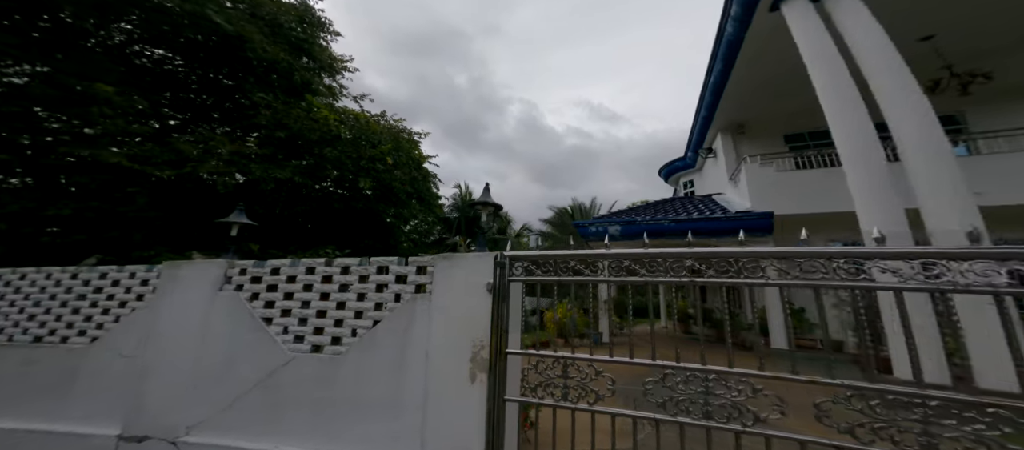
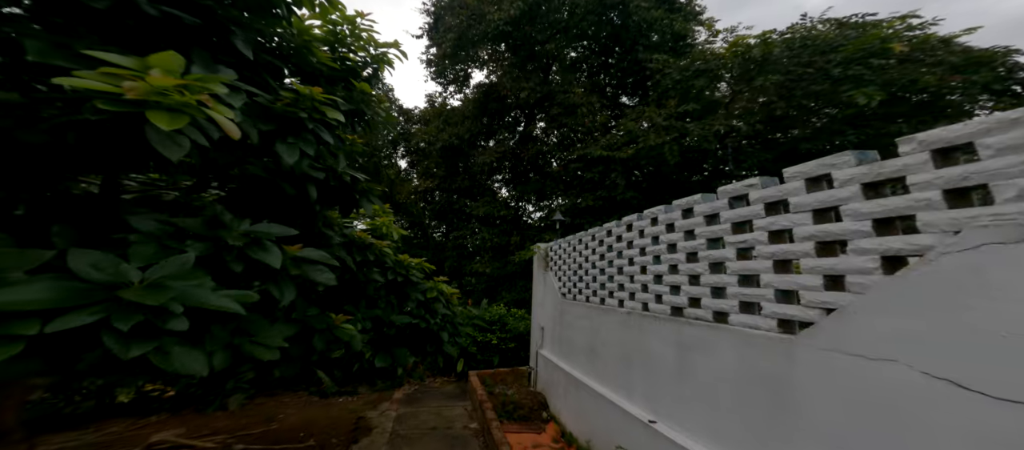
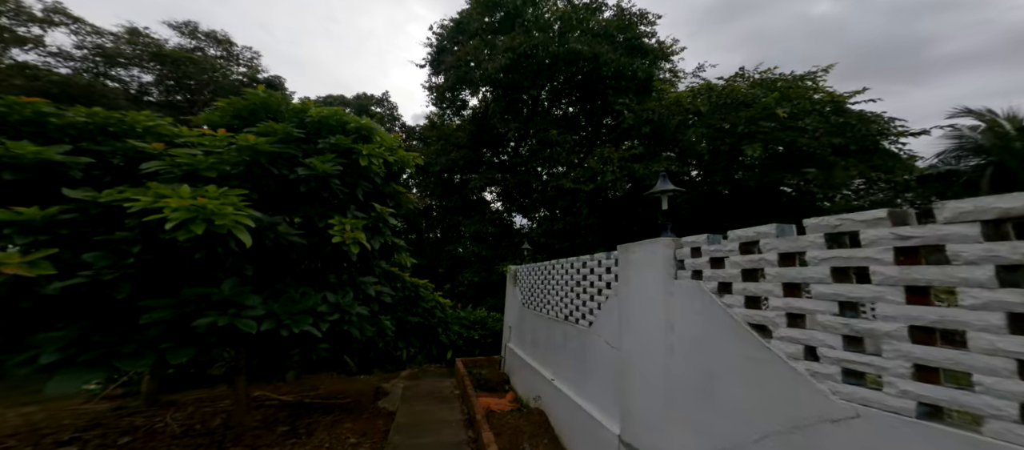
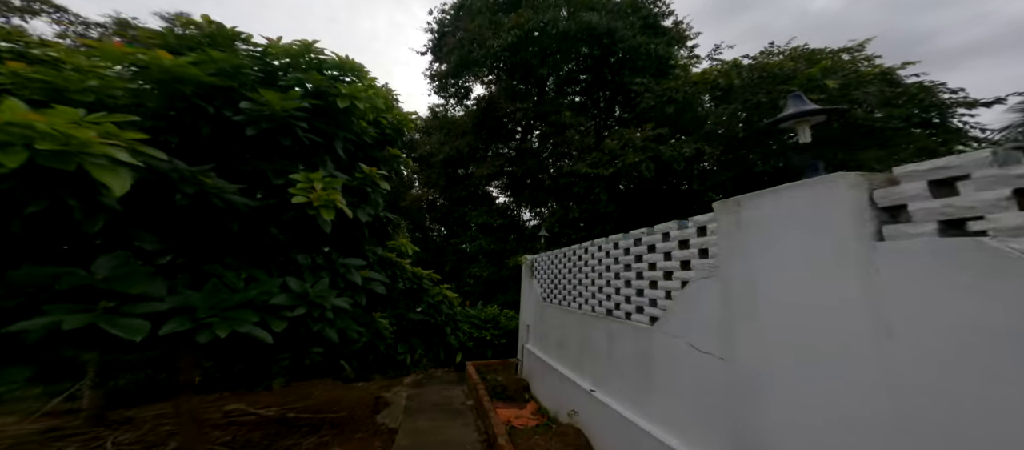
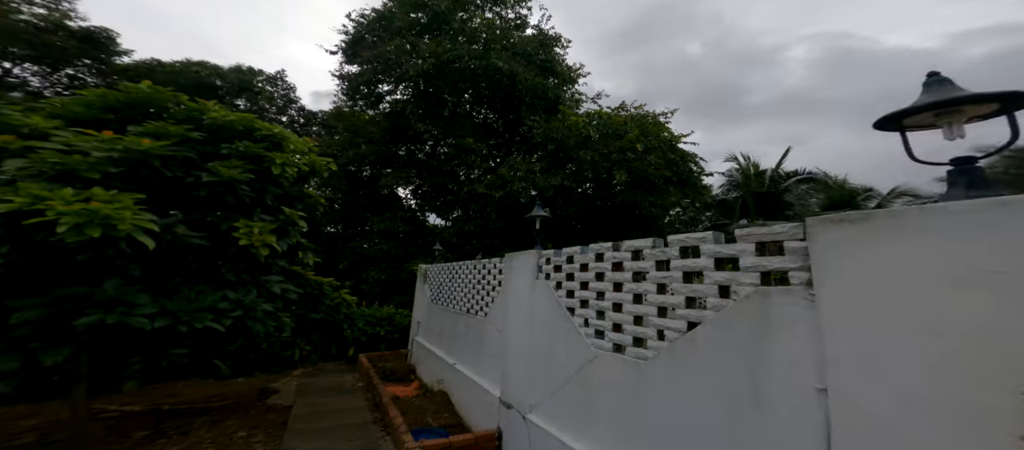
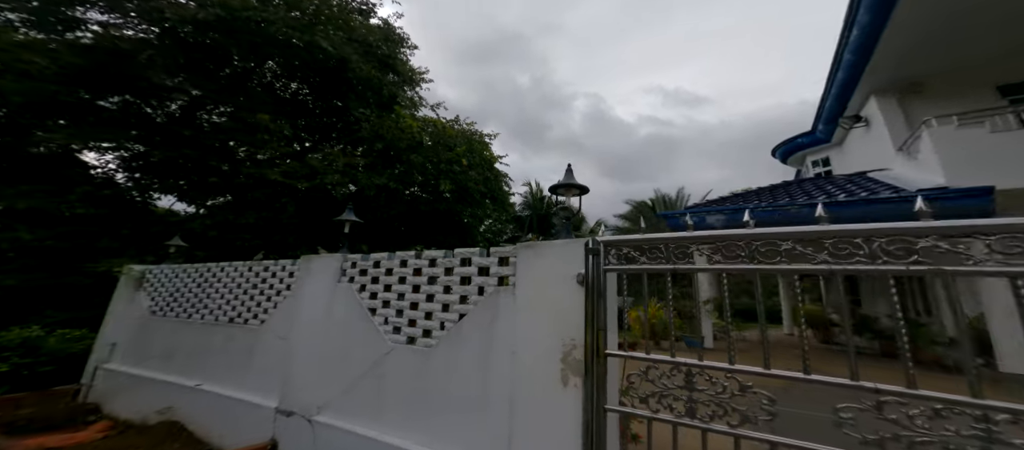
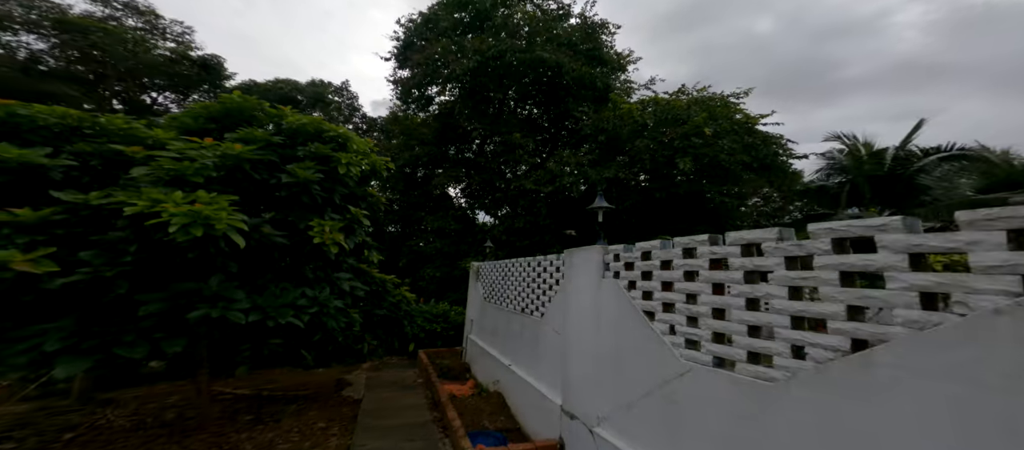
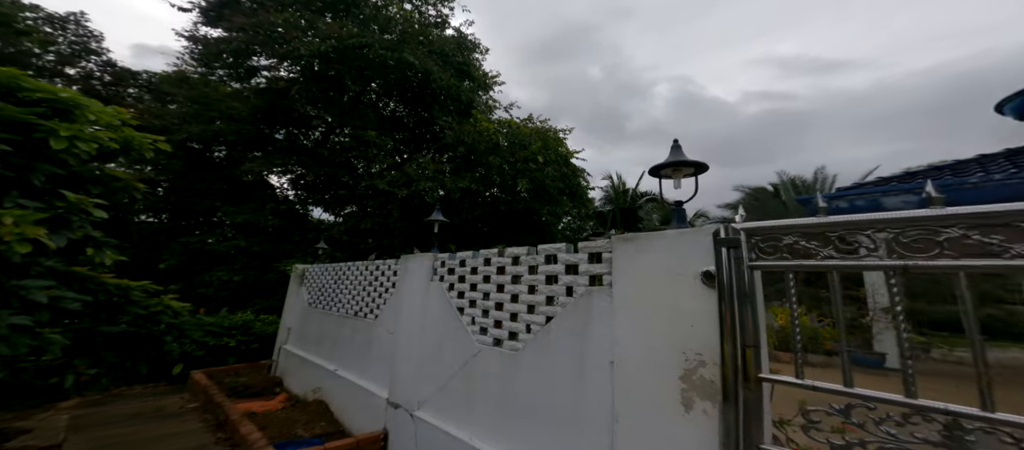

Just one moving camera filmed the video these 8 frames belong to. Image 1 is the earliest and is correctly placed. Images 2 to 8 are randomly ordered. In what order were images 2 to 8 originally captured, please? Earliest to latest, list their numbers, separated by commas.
6, 8, 5, 7, 3, 4, 2
